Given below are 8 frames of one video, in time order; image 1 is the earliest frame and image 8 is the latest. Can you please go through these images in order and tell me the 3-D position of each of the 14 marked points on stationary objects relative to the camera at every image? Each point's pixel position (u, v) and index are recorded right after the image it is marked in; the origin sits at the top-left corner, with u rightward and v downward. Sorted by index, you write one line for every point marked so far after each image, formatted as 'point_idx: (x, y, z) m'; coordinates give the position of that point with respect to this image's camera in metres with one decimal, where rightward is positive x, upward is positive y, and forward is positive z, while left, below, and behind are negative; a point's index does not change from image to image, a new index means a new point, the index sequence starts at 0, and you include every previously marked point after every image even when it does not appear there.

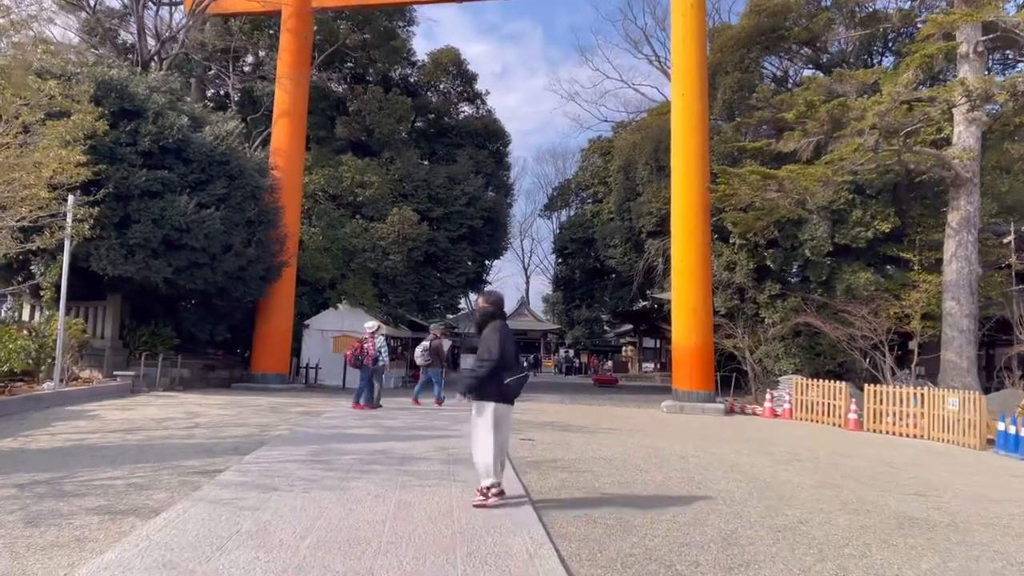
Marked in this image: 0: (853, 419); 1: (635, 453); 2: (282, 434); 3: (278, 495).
0: (+8.1, -3.1, +19.1) m
1: (+1.7, -2.2, +10.8) m
2: (-3.1, -2.0, +10.8) m
3: (-2.0, -1.7, +6.8) m
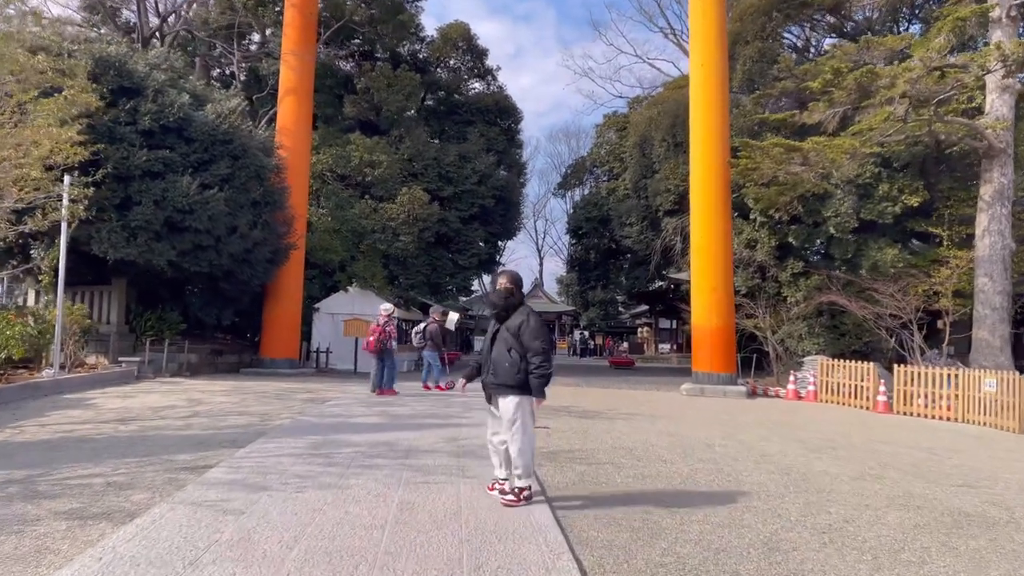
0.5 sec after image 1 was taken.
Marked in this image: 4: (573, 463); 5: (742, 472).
0: (+8.5, -2.6, +18.4) m
1: (+1.9, -2.0, +10.1) m
2: (-2.9, -1.7, +10.3) m
3: (-1.9, -1.6, +6.1) m
4: (+0.7, -1.8, +8.3) m
5: (+2.4, -1.9, +8.3) m
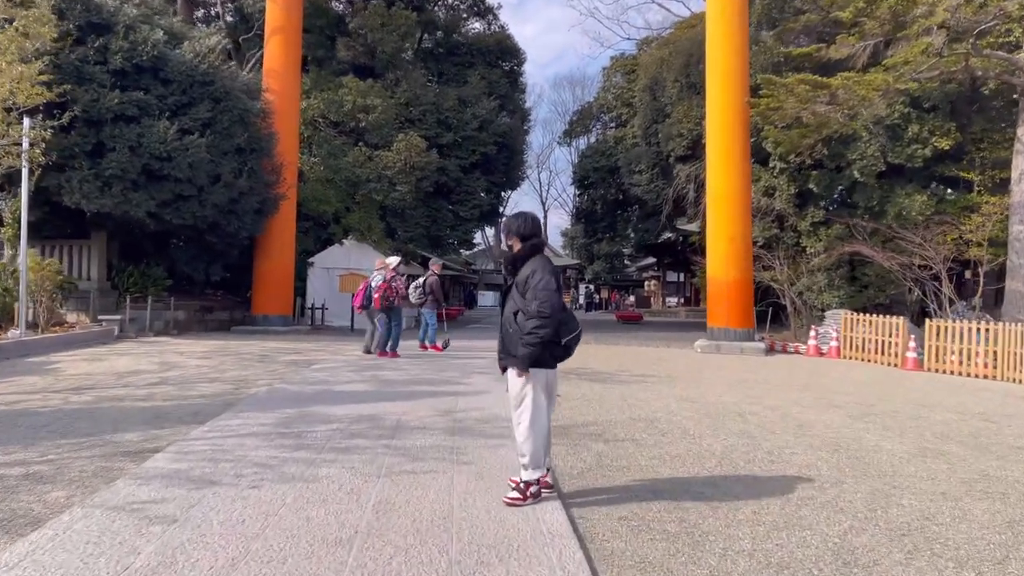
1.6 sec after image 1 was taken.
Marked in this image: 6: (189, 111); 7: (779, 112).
0: (+8.5, -1.5, +17.2) m
1: (+1.9, -1.4, +9.0) m
2: (-2.9, -1.2, +9.1) m
3: (-1.8, -1.3, +5.0) m
4: (+0.7, -1.4, +7.1) m
5: (+2.4, -1.5, +7.1) m
6: (-7.7, +4.2, +19.2) m
7: (+6.5, +4.3, +19.4) m
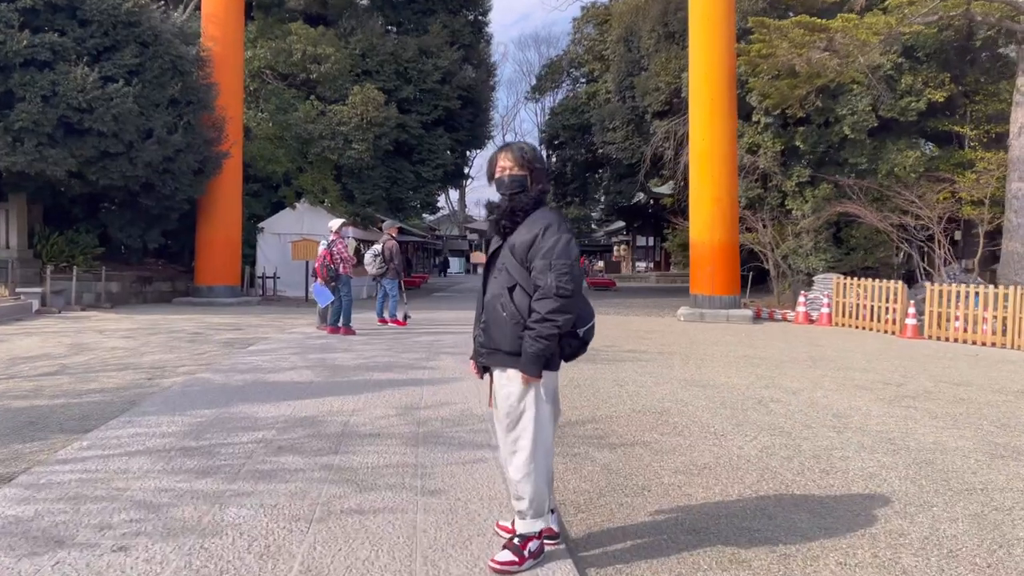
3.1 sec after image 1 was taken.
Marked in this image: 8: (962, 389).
0: (+7.9, -0.7, +16.0) m
1: (+1.7, -1.0, +7.5) m
2: (-3.1, -0.9, +7.4) m
3: (-1.9, -1.1, +3.3) m
4: (+0.6, -1.1, +5.6) m
5: (+2.3, -1.2, +5.7) m
6: (-8.5, +4.9, +17.0) m
7: (+5.8, +5.1, +17.9) m
8: (+5.0, -1.1, +9.0) m
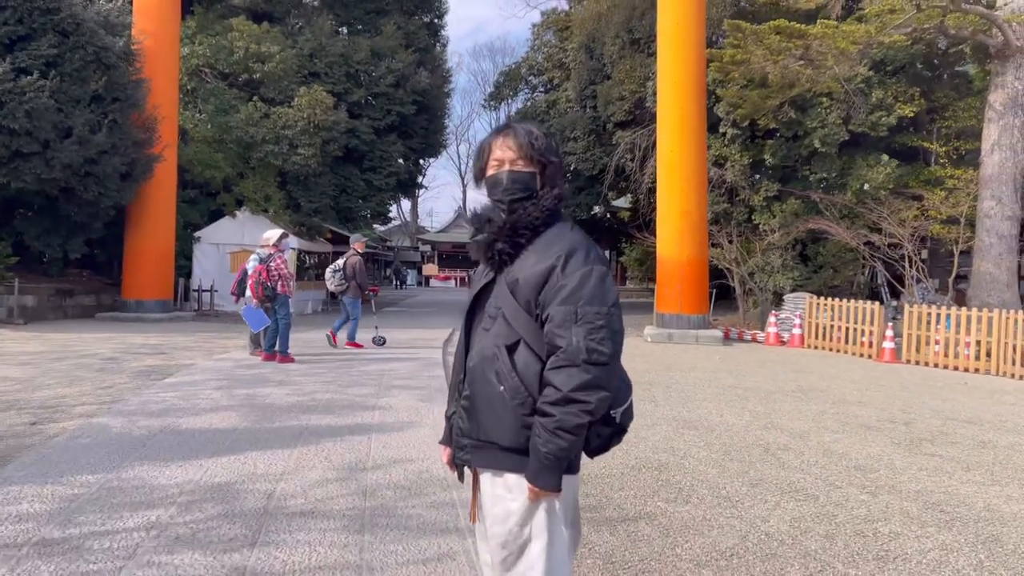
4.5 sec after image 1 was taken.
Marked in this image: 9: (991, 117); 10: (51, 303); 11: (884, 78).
0: (+7.2, -1.1, +15.2) m
1: (+1.4, -1.3, +6.4) m
2: (-3.3, -1.1, +6.0) m
3: (-1.9, -1.3, +2.0) m
4: (+0.4, -1.3, +4.4) m
5: (+2.1, -1.4, +4.6) m
6: (-9.3, +4.6, +15.4) m
7: (+4.9, +4.7, +17.1) m
8: (+4.7, -1.4, +8.1) m
9: (+9.8, +3.5, +16.4) m
10: (-10.2, -0.3, +17.7) m
11: (+9.1, +5.1, +19.6) m
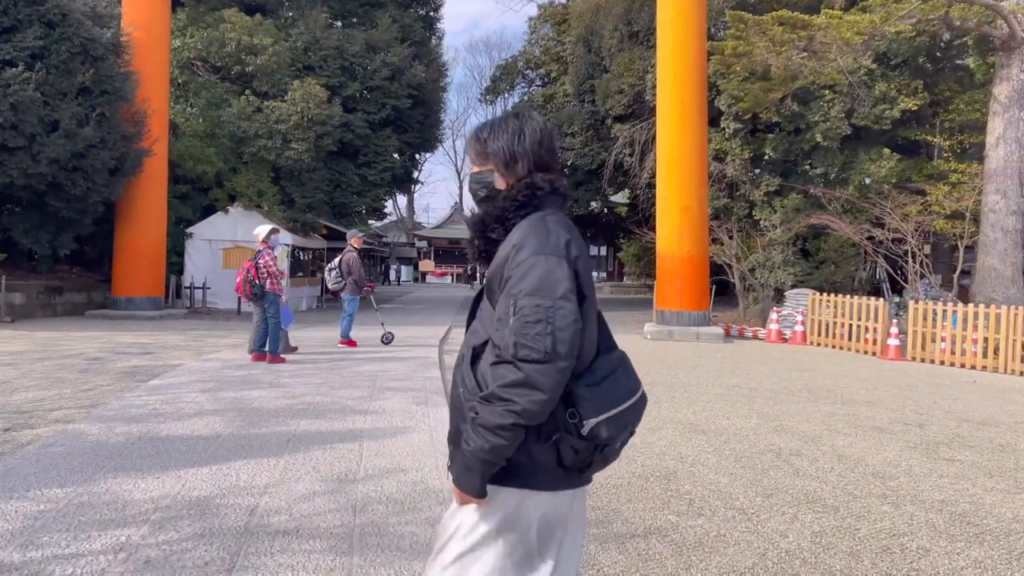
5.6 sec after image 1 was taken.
0: (+7.1, -1.1, +14.9) m
1: (+1.4, -1.3, +6.0) m
2: (-3.3, -1.1, +5.6) m
3: (-1.9, -1.3, +1.7) m
4: (+0.4, -1.3, +4.1) m
5: (+2.1, -1.4, +4.3) m
6: (-9.3, +4.7, +15.0) m
7: (+4.9, +4.8, +16.7) m
8: (+4.7, -1.4, +7.8) m
9: (+9.7, +3.6, +16.1) m
10: (-10.2, -0.3, +17.3) m
11: (+9.0, +5.2, +19.3) m
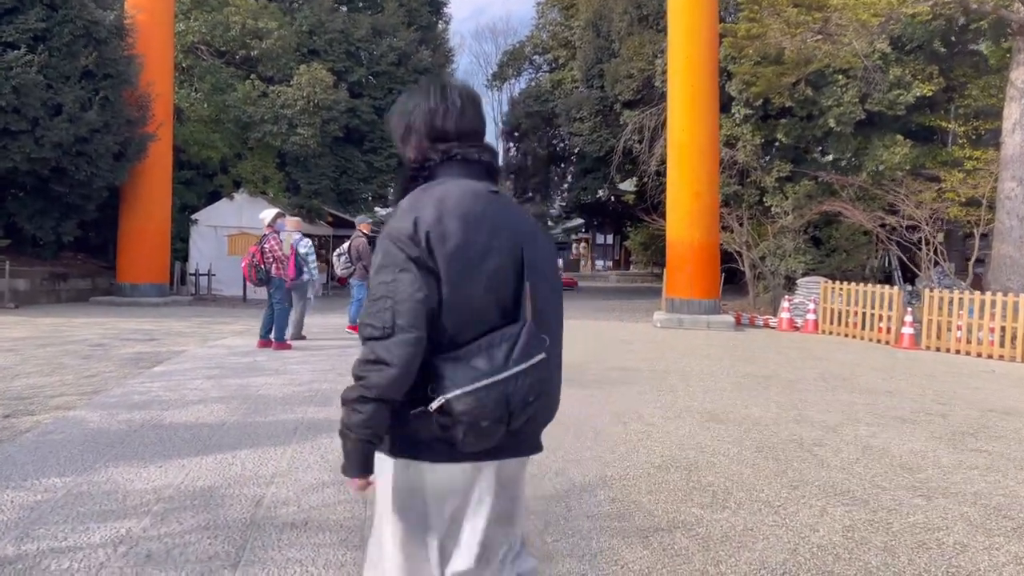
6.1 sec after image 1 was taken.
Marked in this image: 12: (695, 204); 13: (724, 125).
0: (+7.3, -0.8, +14.7) m
1: (+1.5, -1.1, +5.8) m
2: (-3.2, -0.9, +5.5) m
3: (-1.8, -1.2, +1.5) m
4: (+0.5, -1.2, +3.9) m
5: (+2.2, -1.3, +4.1) m
6: (-9.1, +4.9, +14.8) m
7: (+5.1, +5.1, +16.4) m
8: (+4.8, -1.3, +7.6) m
9: (+9.9, +3.8, +15.8) m
10: (-10.0, 0.0, +17.2) m
11: (+9.2, +5.5, +19.0) m
12: (+3.8, +1.7, +16.5) m
13: (+5.3, +4.1, +20.0) m
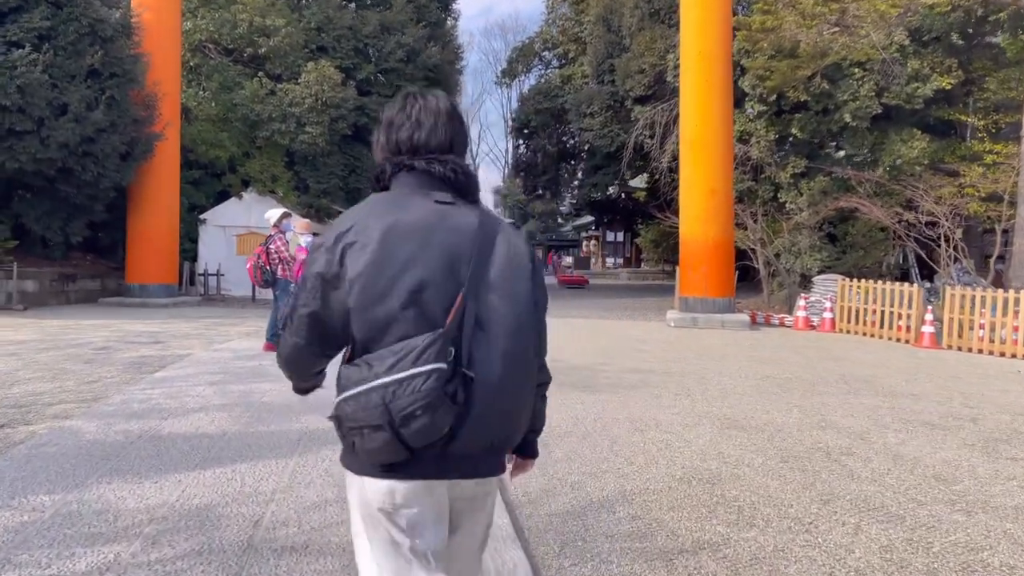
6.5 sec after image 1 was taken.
0: (+7.5, -0.8, +14.4) m
1: (+1.6, -1.2, +5.6) m
2: (-3.2, -1.0, +5.3) m
3: (-1.8, -1.3, +1.3) m
4: (+0.6, -1.2, +3.6) m
5: (+2.3, -1.3, +3.8) m
6: (-9.0, +4.9, +14.6) m
7: (+5.3, +5.1, +16.1) m
8: (+4.9, -1.3, +7.3) m
9: (+10.1, +3.8, +15.4) m
10: (-9.8, 0.0, +17.1) m
11: (+9.4, +5.6, +18.6) m
12: (+4.0, +1.8, +16.2) m
13: (+5.6, +4.1, +19.7) m
